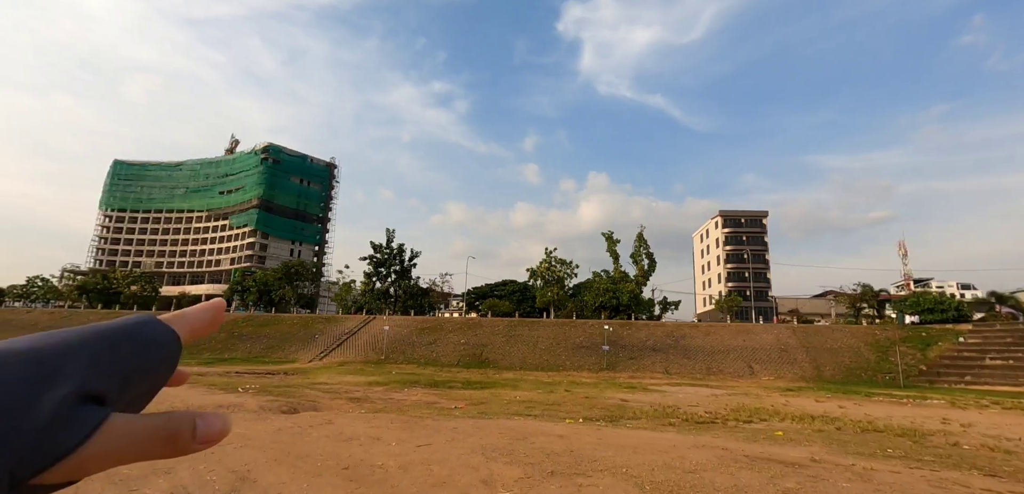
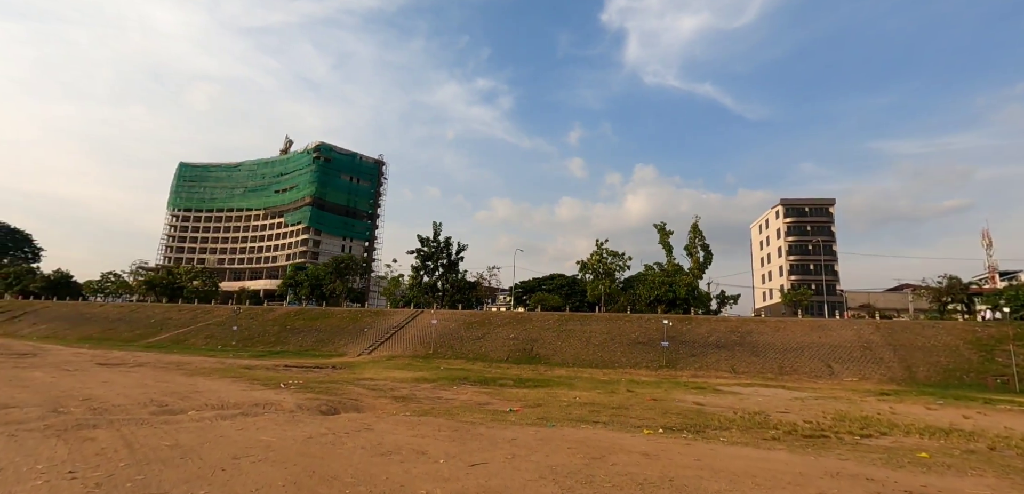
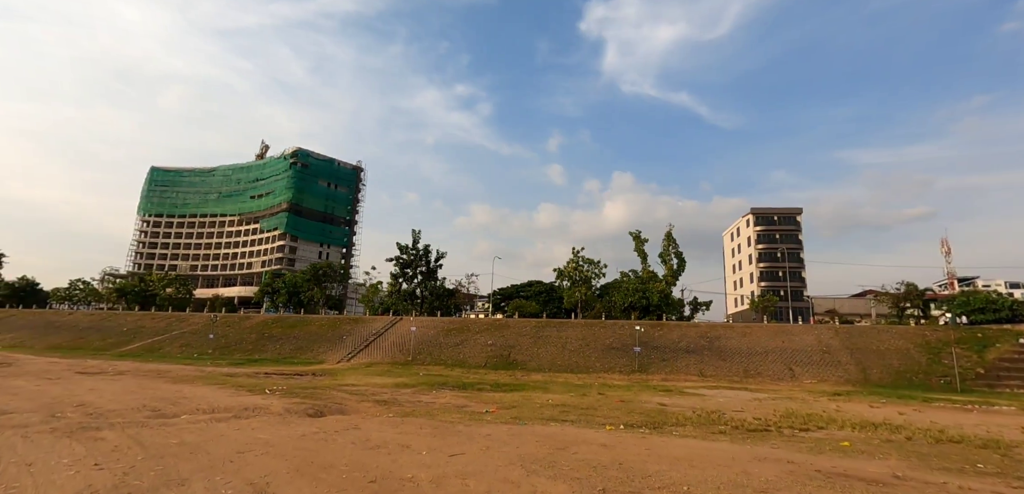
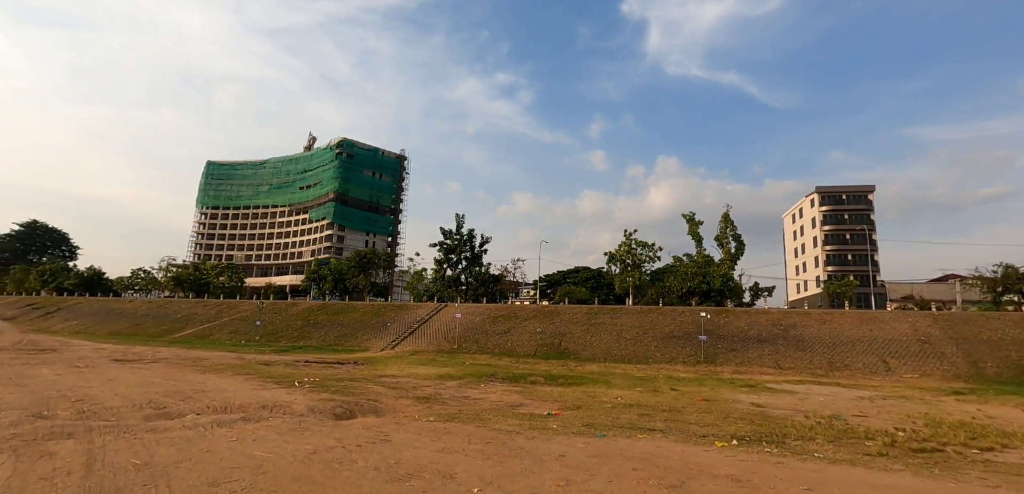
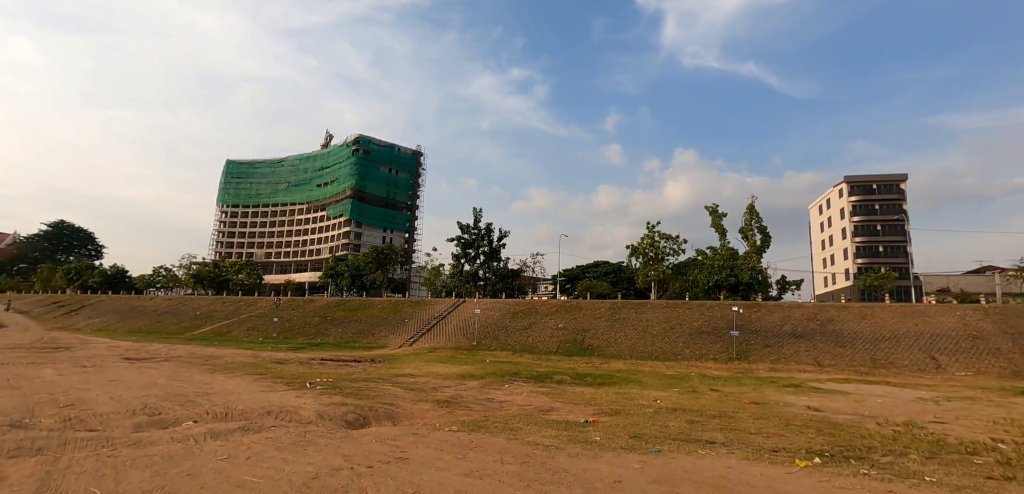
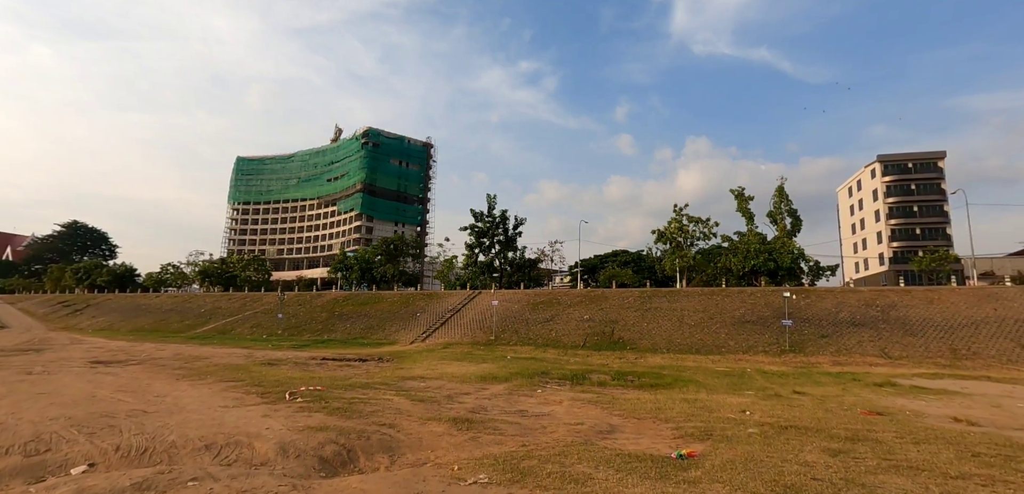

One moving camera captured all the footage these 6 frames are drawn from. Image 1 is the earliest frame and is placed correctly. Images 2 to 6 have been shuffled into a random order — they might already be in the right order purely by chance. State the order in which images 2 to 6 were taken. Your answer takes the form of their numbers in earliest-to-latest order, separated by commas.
3, 2, 4, 5, 6
